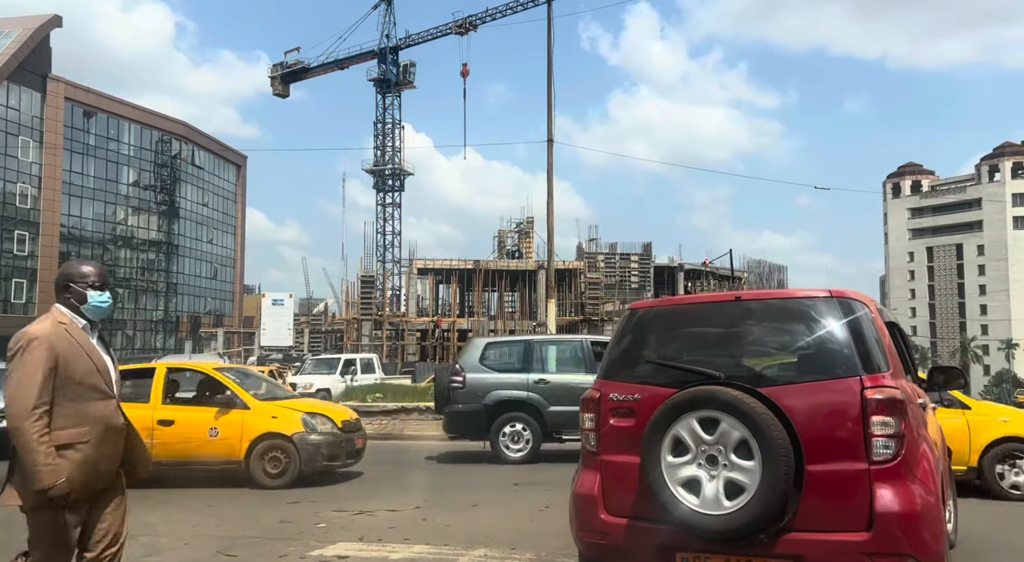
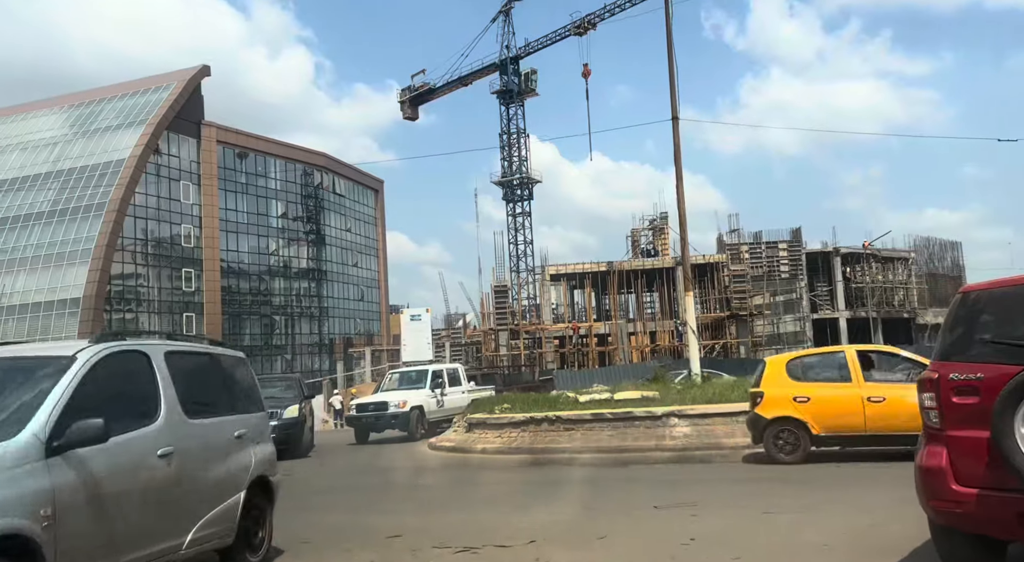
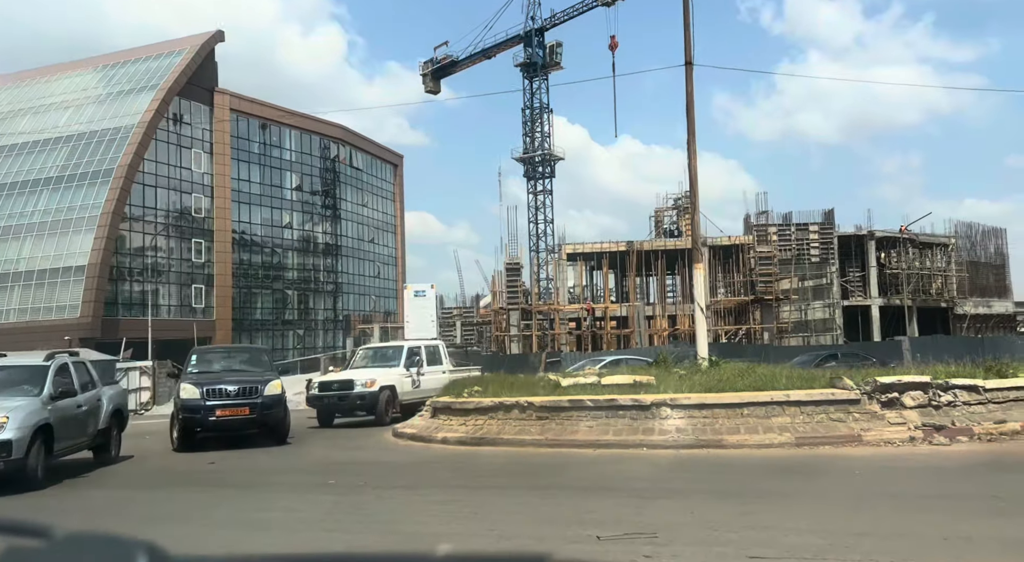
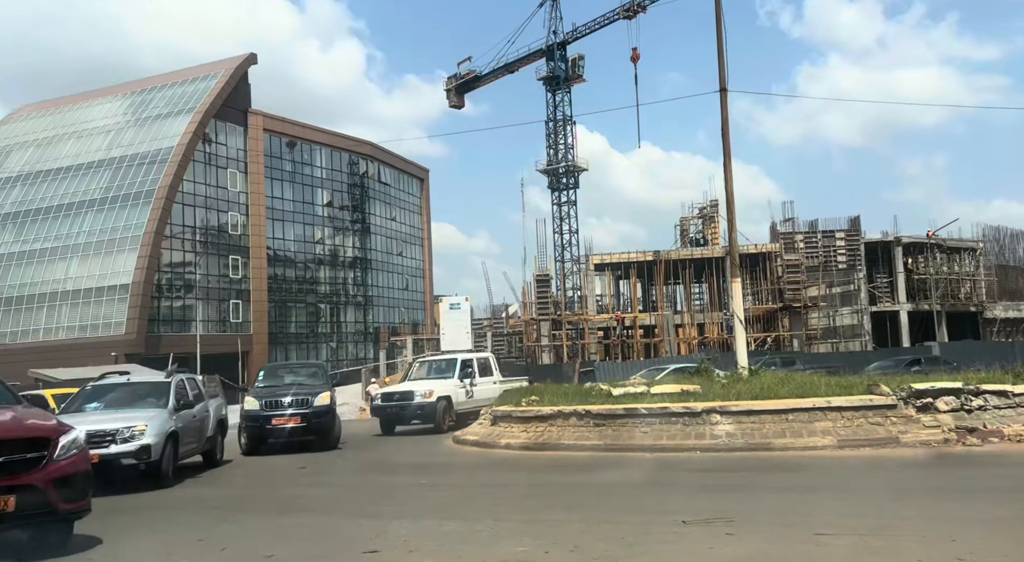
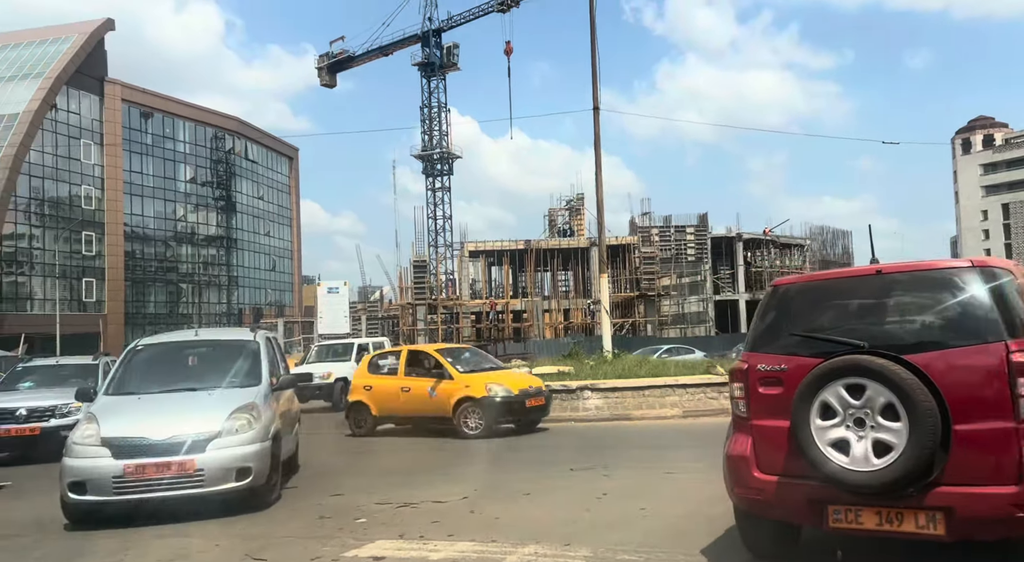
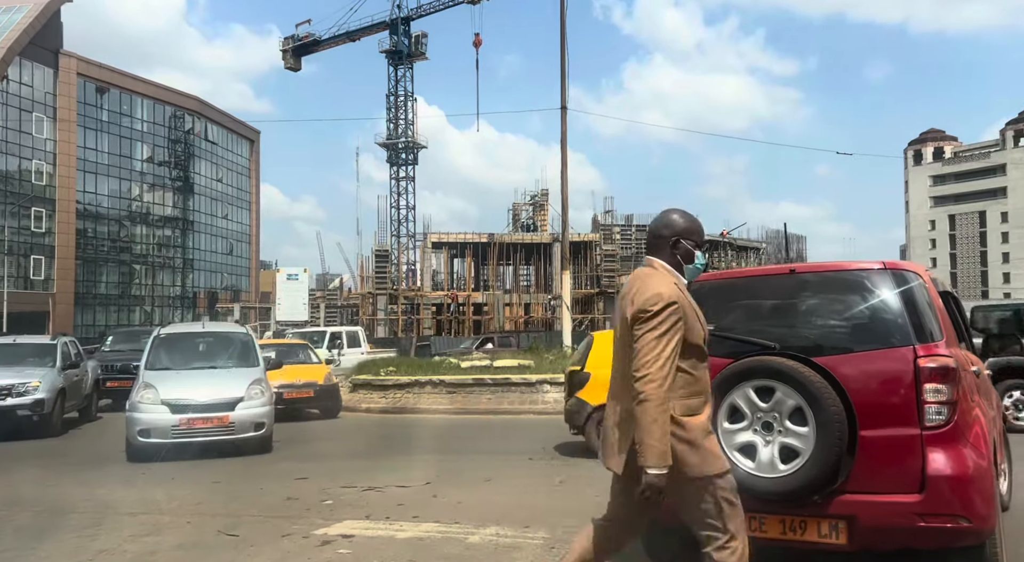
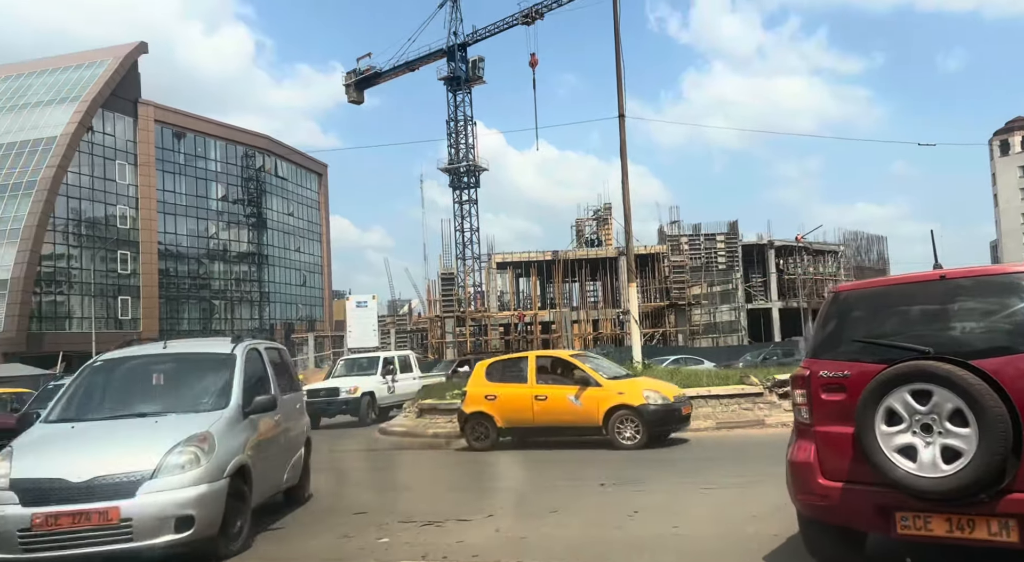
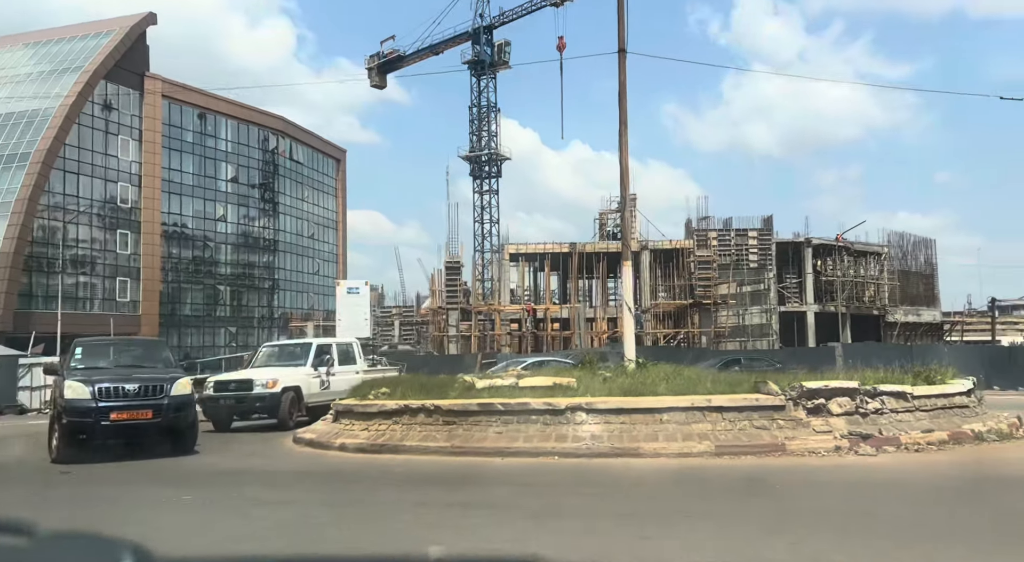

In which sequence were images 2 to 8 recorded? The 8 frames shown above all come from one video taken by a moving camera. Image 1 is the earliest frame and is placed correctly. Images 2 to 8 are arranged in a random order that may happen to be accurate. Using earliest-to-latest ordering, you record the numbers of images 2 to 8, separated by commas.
6, 5, 7, 2, 4, 3, 8
